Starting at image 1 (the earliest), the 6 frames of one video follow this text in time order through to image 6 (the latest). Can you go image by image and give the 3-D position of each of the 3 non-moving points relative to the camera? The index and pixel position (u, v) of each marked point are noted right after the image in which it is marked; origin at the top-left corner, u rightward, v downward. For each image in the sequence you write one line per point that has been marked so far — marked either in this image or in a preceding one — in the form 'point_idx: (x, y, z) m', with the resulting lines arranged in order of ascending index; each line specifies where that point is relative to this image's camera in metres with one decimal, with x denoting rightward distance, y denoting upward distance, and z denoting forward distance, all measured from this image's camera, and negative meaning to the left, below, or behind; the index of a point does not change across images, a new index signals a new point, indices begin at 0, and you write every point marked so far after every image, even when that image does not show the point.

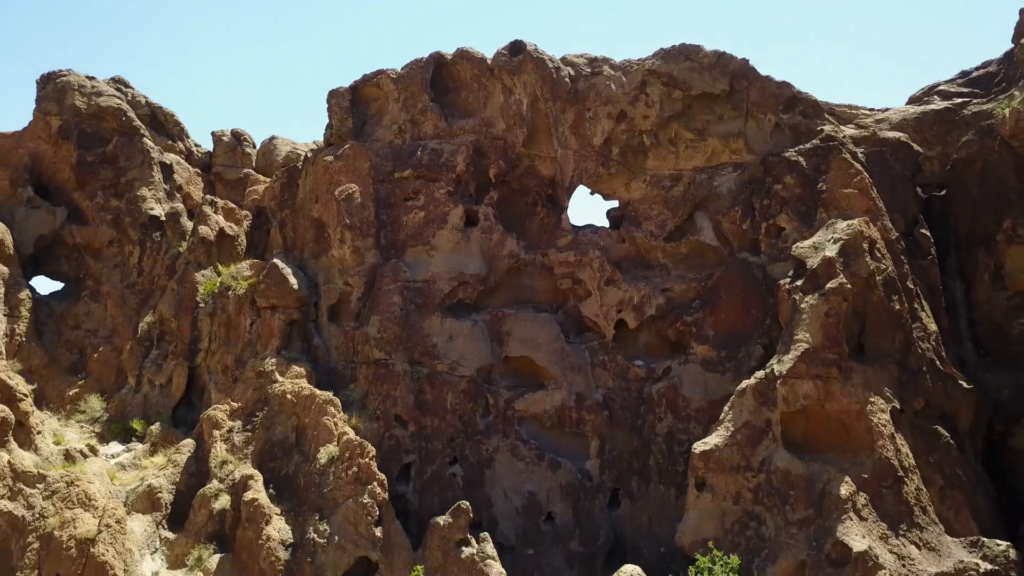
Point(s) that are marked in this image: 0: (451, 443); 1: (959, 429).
0: (-0.9, -2.3, +15.8) m
1: (+5.9, -1.9, +14.0) m
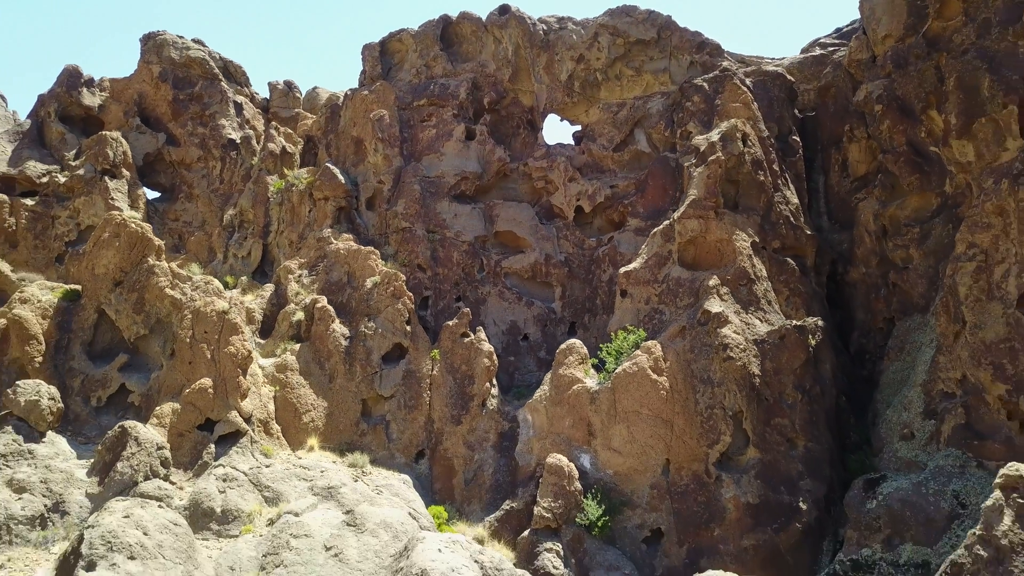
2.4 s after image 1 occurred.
0: (-1.2, 0.0, +22.3) m
1: (+5.6, +0.5, +20.4) m
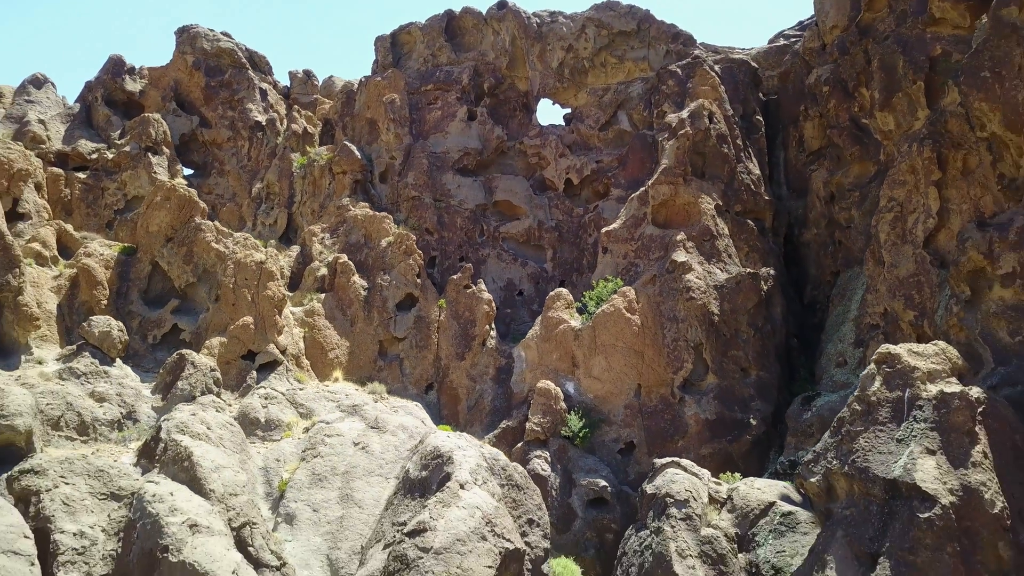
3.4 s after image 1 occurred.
0: (-1.2, +0.9, +25.3) m
1: (+5.5, +1.4, +23.5) m
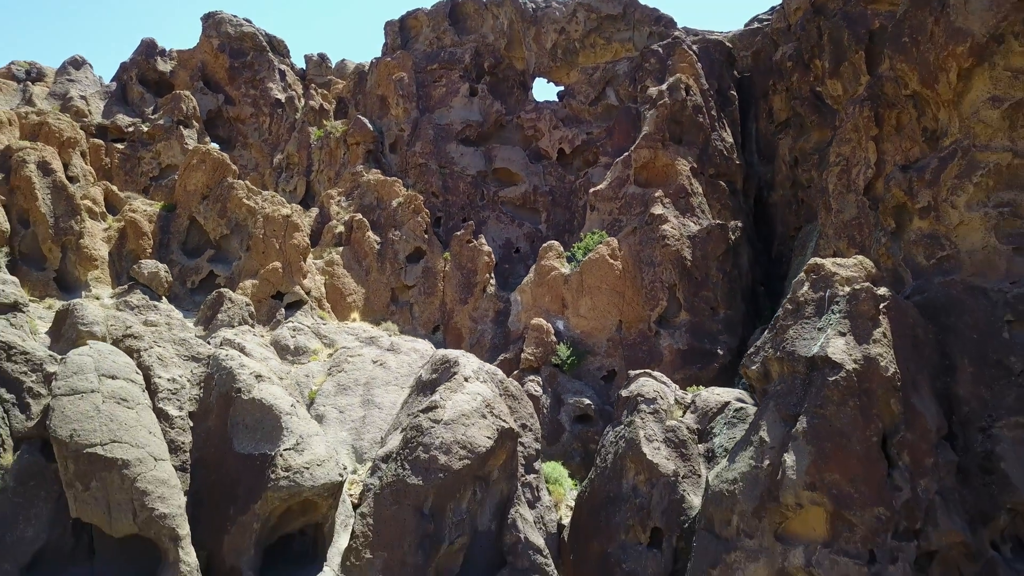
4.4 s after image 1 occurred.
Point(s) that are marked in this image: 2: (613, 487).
0: (-1.3, +2.0, +28.1) m
1: (+5.5, +2.5, +26.2) m
2: (+1.6, -3.1, +16.5) m
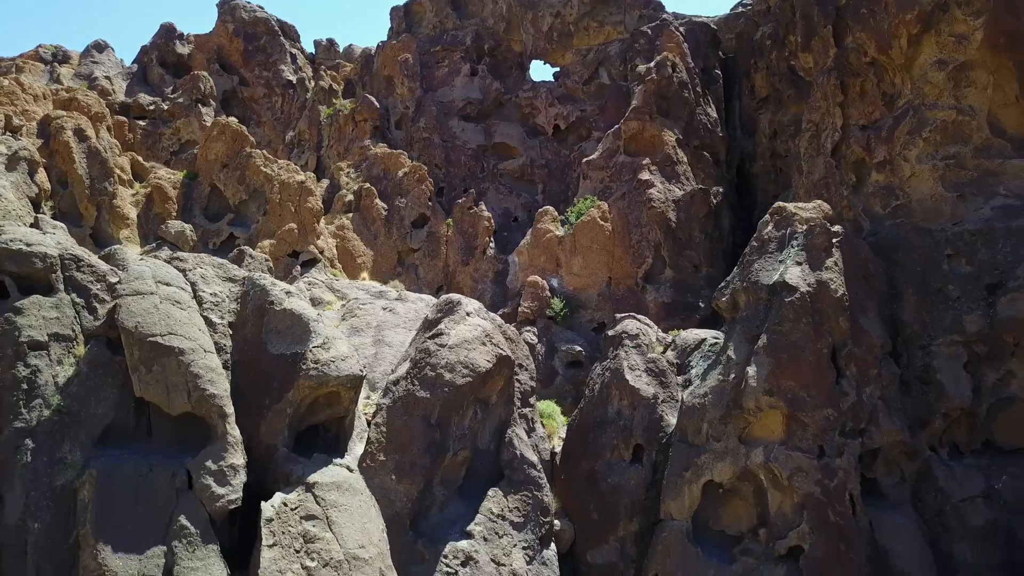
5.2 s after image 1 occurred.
0: (-1.3, +3.0, +29.9) m
1: (+5.4, +3.4, +28.1) m
2: (+1.5, -2.1, +18.4) m
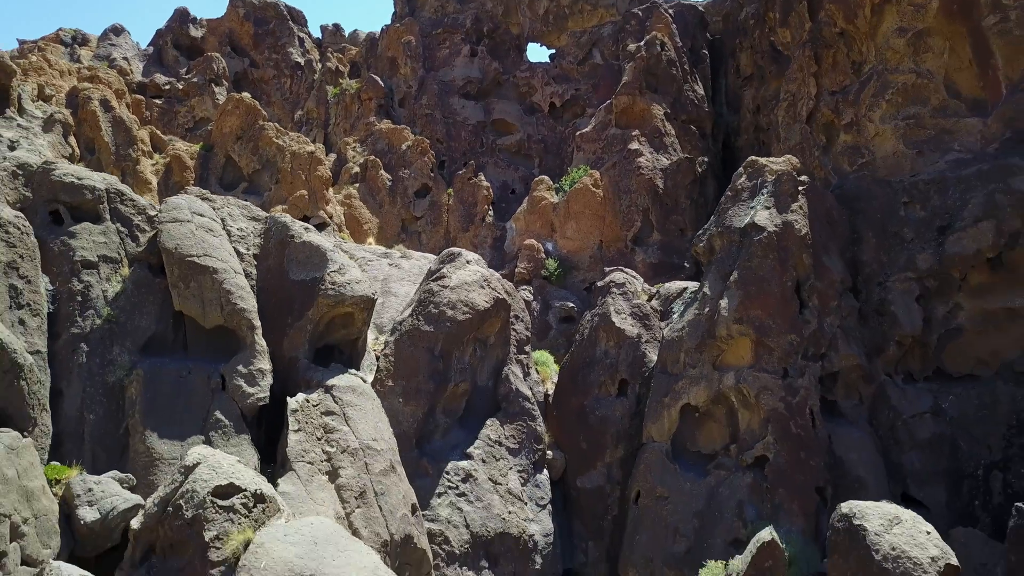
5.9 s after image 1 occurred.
0: (-1.4, +3.9, +31.6) m
1: (+5.3, +4.4, +29.7) m
2: (+1.4, -1.2, +20.0) m
